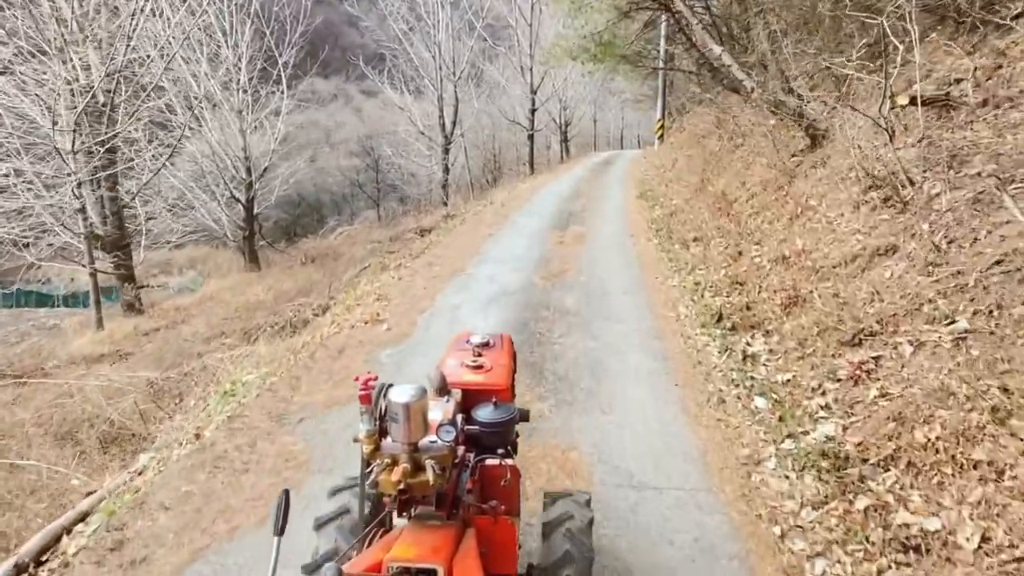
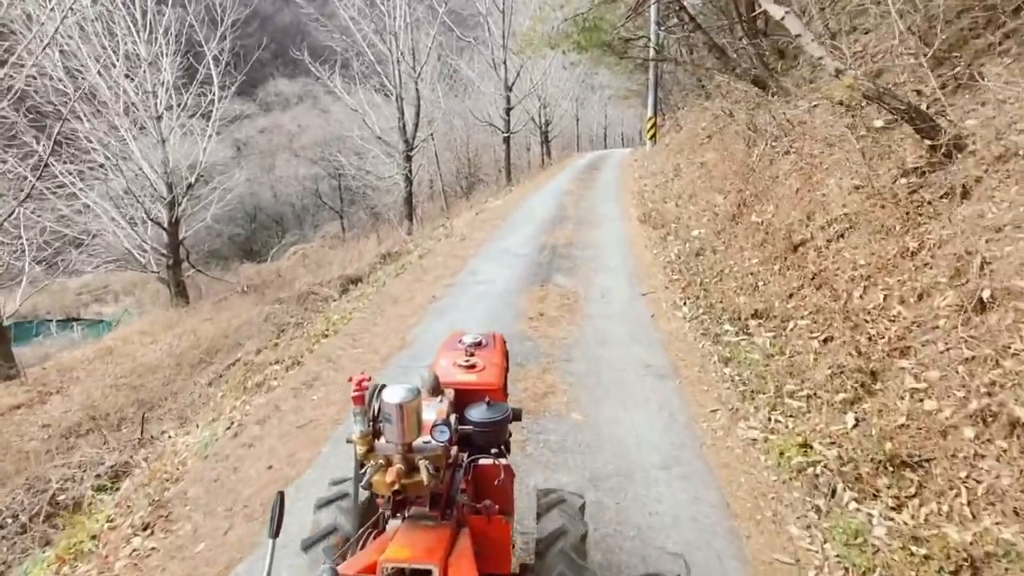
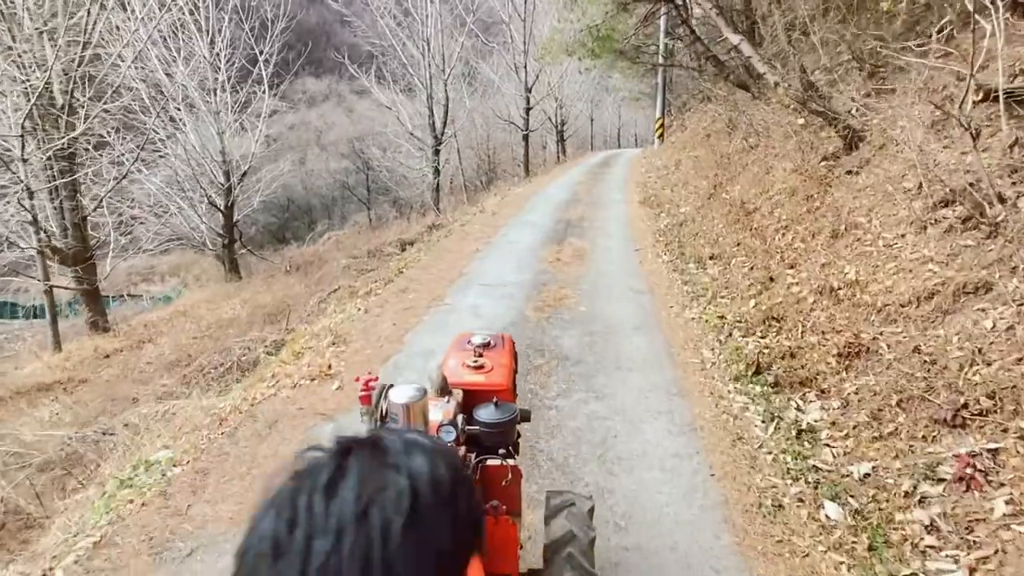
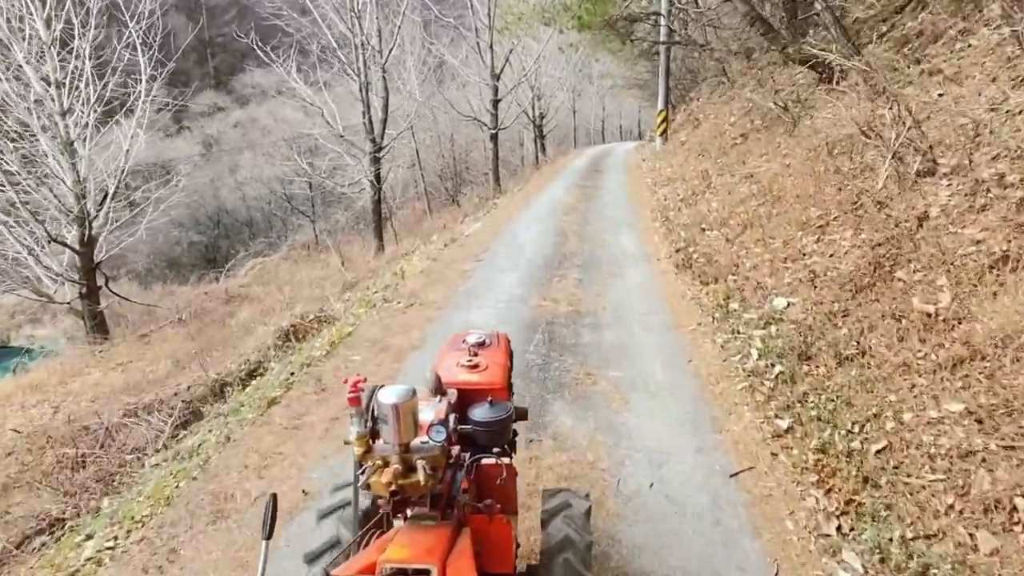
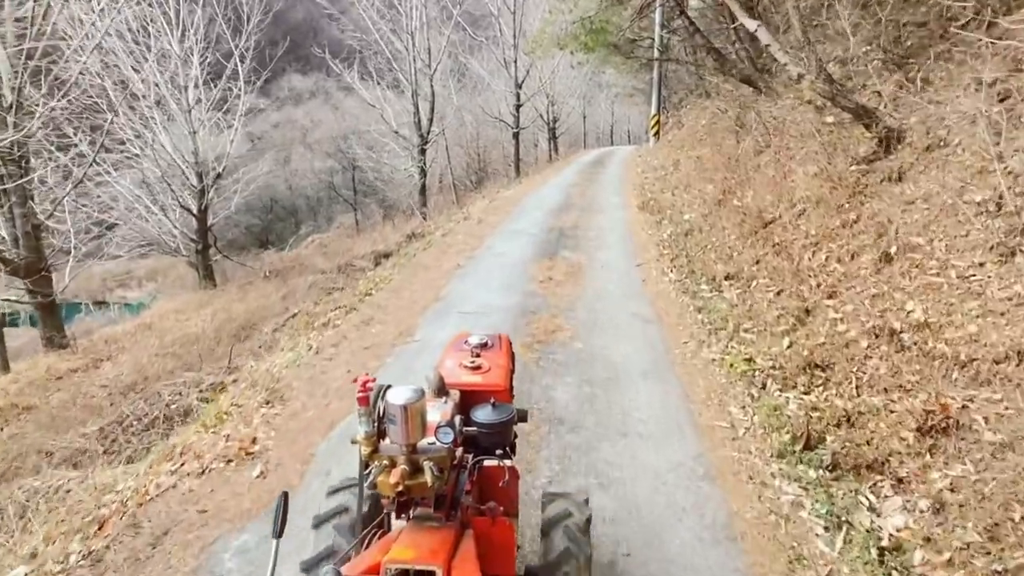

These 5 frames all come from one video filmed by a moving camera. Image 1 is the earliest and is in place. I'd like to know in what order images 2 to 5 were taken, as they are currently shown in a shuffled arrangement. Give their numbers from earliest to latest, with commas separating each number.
3, 5, 2, 4
